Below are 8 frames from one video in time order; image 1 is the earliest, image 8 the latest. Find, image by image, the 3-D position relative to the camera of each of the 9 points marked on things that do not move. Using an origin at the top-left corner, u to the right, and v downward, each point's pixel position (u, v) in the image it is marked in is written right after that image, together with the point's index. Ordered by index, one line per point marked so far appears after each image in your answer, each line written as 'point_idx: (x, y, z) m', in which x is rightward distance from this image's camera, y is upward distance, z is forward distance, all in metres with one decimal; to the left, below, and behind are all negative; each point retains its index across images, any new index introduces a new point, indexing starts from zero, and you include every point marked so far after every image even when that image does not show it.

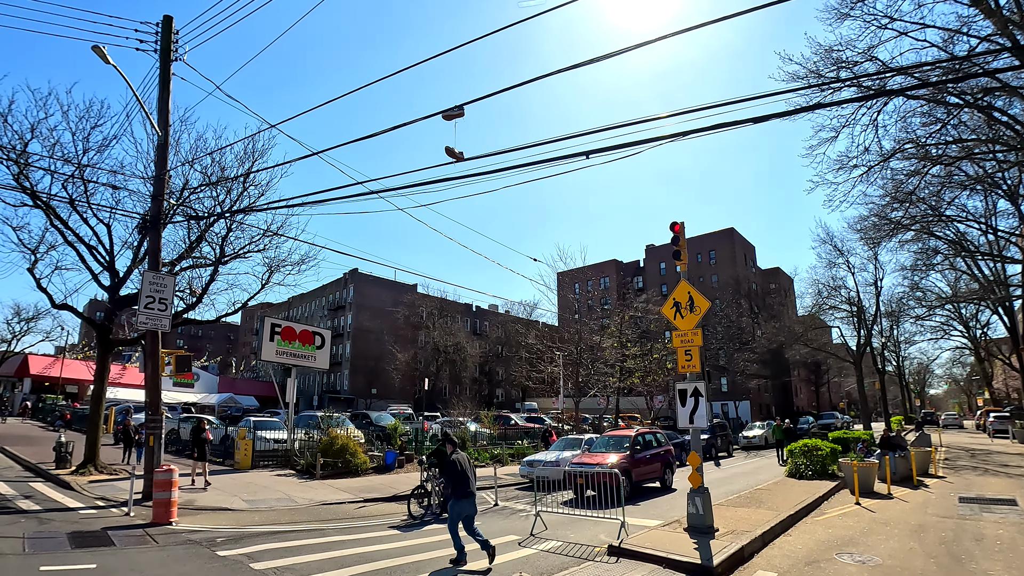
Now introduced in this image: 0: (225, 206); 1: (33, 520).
0: (-7.3, +2.1, +14.3) m
1: (-6.9, -3.3, +8.0) m
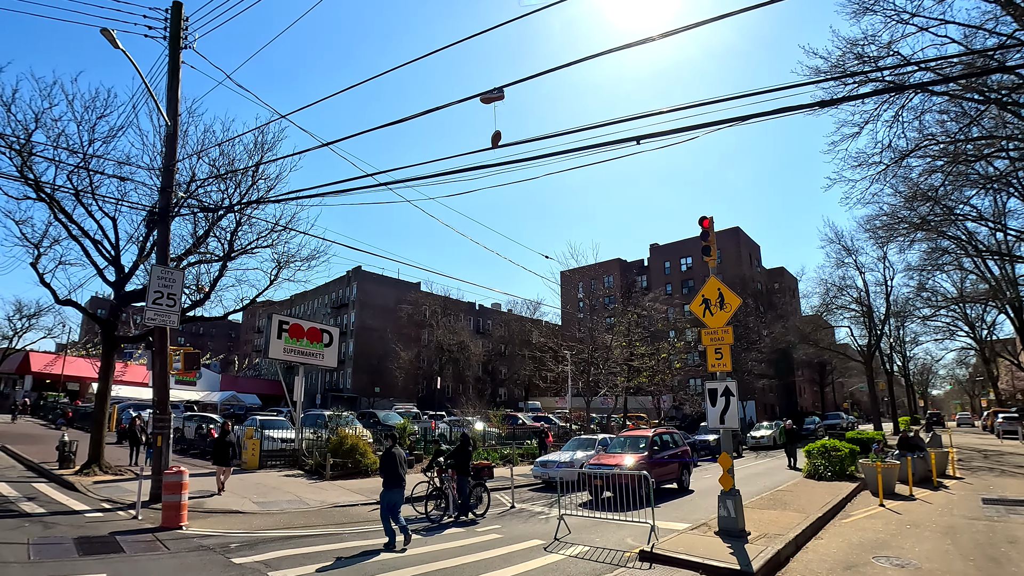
0: (-6.9, +2.2, +13.9) m
1: (-6.5, -3.3, +7.6) m
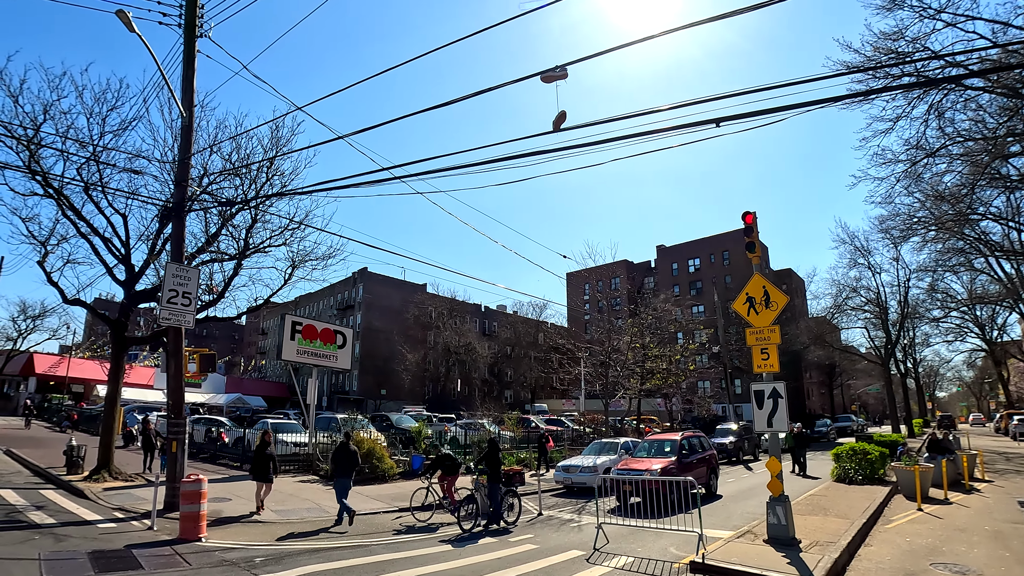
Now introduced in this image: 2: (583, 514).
0: (-6.3, +2.2, +13.5) m
1: (-5.9, -3.2, +7.1) m
2: (+1.6, -4.9, +12.3) m
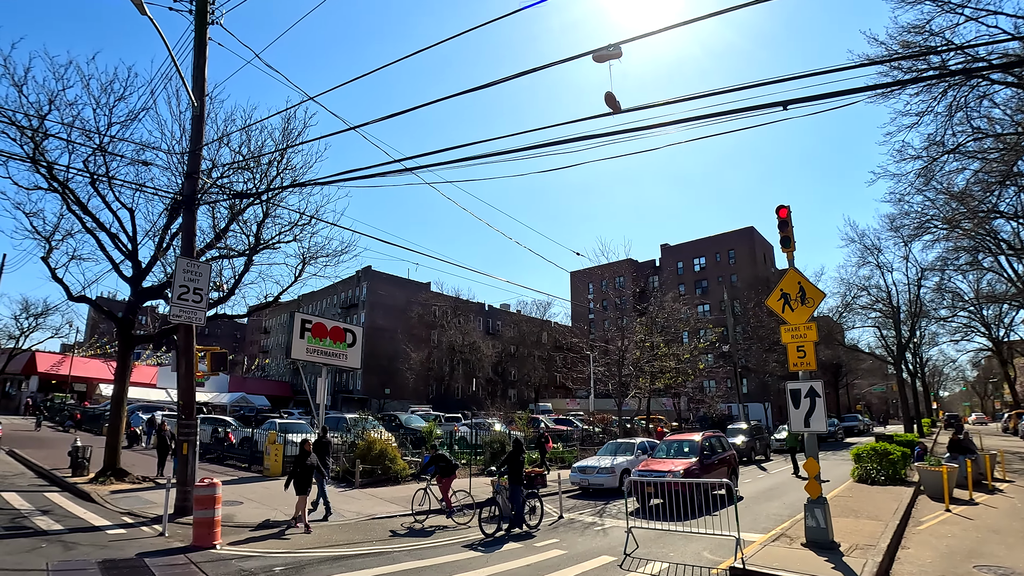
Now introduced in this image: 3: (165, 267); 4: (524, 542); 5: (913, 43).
0: (-5.9, +2.3, +13.1) m
1: (-5.5, -3.1, +6.7) m
2: (+2.0, -4.9, +11.9) m
3: (-8.4, +0.5, +13.4) m
4: (+0.2, -4.2, +9.2) m
5: (+11.9, +7.3, +16.3) m
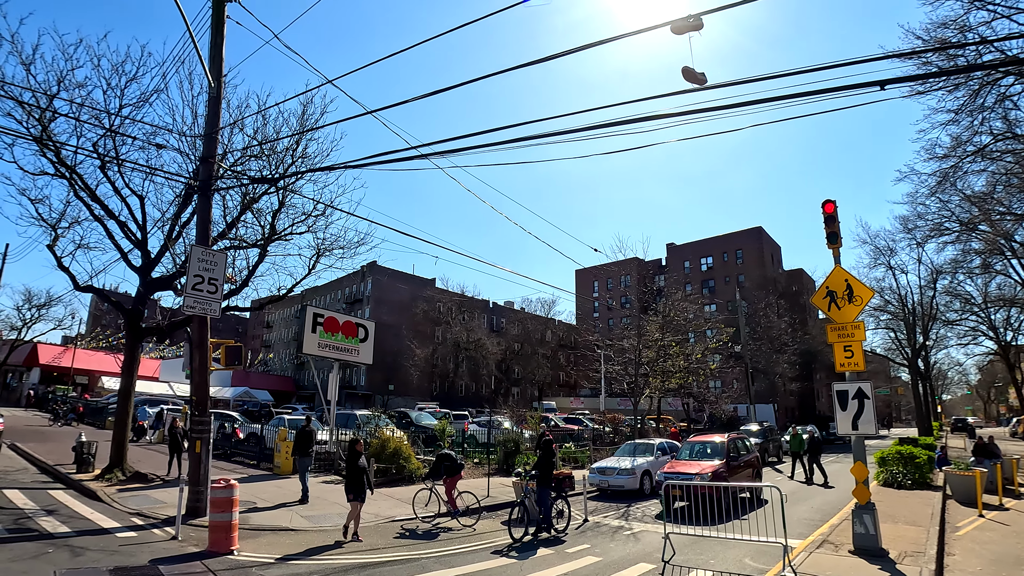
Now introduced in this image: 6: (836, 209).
0: (-5.3, +2.5, +12.6) m
1: (-5.1, -3.0, +6.3) m
2: (+2.4, -4.8, +11.4) m
3: (-7.9, +0.7, +12.9) m
4: (+0.7, -4.1, +8.7) m
5: (+12.6, +7.3, +15.8) m
6: (+5.5, +1.4, +9.5) m
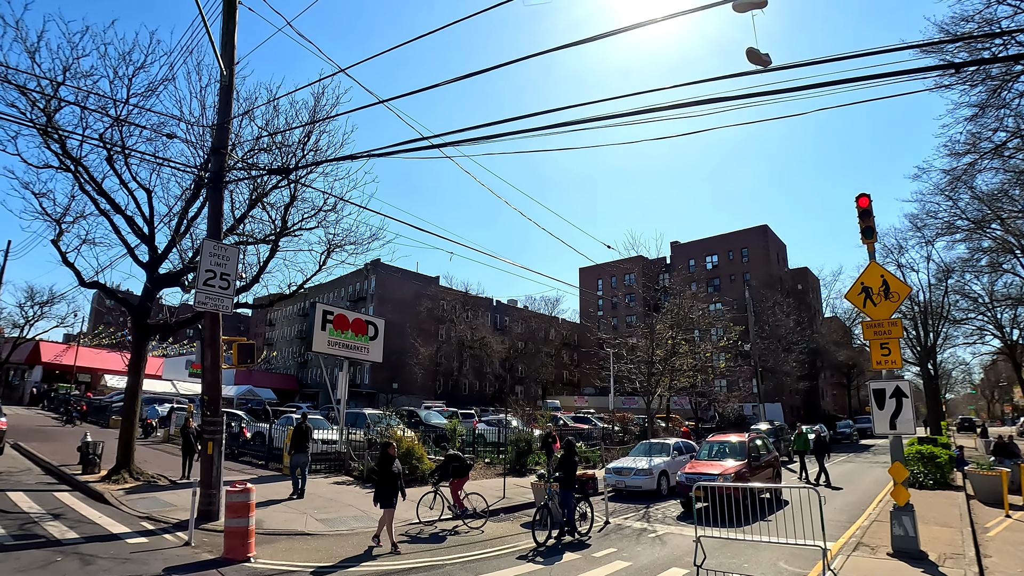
0: (-5.0, +2.6, +12.3) m
1: (-4.7, -2.9, +6.0) m
2: (+2.8, -4.7, +11.1) m
3: (-7.5, +0.8, +12.6) m
4: (+1.0, -4.0, +8.4) m
5: (+12.9, +7.3, +15.4) m
6: (+5.9, +1.4, +9.1) m
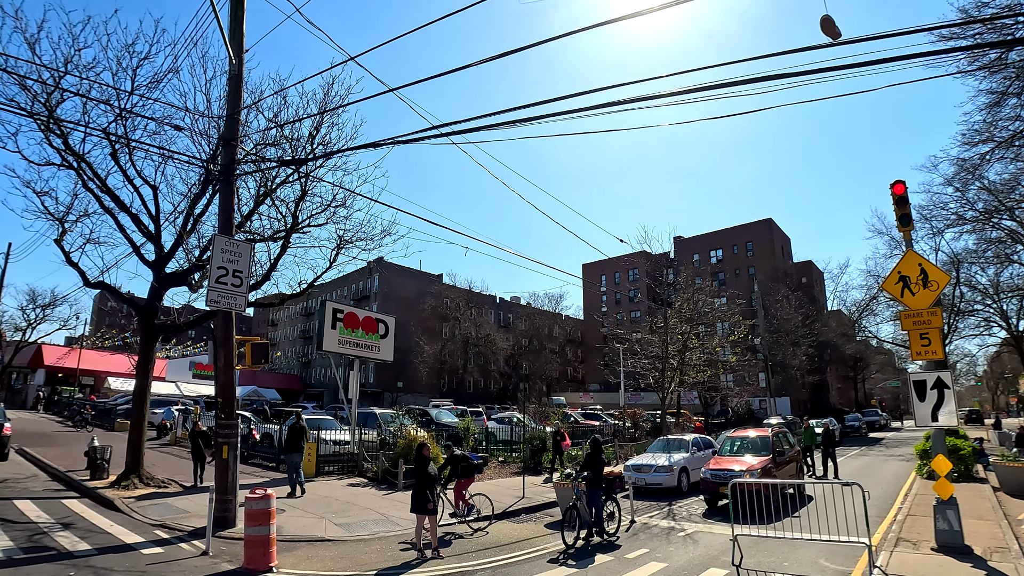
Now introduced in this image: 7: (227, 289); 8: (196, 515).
0: (-4.6, +2.6, +11.9) m
1: (-4.3, -2.9, +5.6) m
2: (+3.2, -4.6, +10.8) m
3: (-7.1, +0.8, +12.3) m
4: (+1.5, -3.9, +8.0) m
5: (+13.2, +7.6, +15.1) m
6: (+6.3, +1.6, +8.8) m
7: (-4.2, 0.0, +8.2) m
8: (-4.8, -3.4, +8.3) m
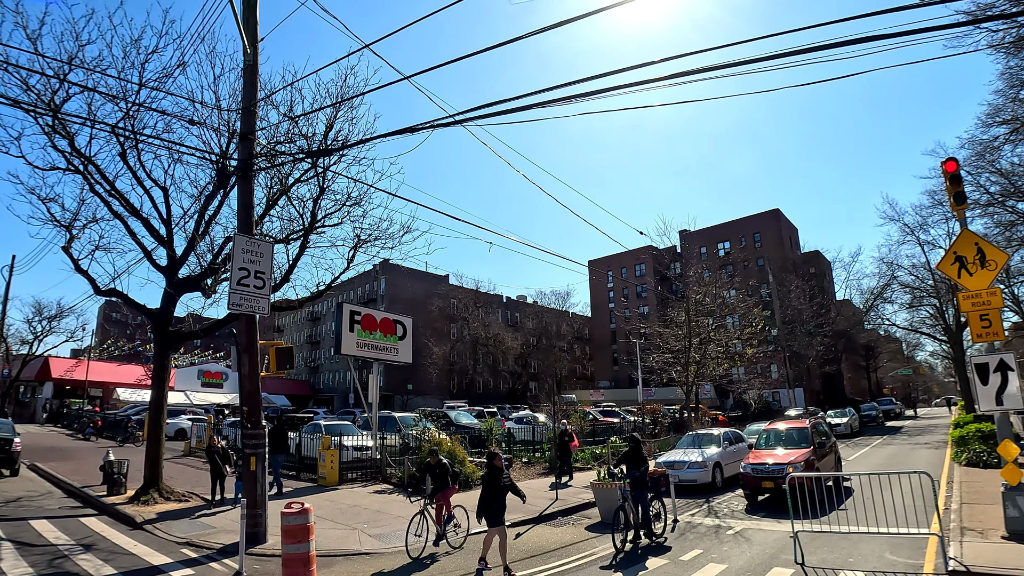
0: (-4.1, +2.6, +11.4) m
1: (-3.7, -2.9, +5.2) m
2: (+3.9, -4.4, +10.3) m
3: (-6.6, +0.7, +11.8) m
4: (+2.1, -3.8, +7.5) m
5: (+13.6, +8.1, +14.5) m
6: (+6.8, +1.9, +8.3) m
7: (-3.7, 0.0, +7.7) m
8: (-4.1, -3.4, +7.8) m
